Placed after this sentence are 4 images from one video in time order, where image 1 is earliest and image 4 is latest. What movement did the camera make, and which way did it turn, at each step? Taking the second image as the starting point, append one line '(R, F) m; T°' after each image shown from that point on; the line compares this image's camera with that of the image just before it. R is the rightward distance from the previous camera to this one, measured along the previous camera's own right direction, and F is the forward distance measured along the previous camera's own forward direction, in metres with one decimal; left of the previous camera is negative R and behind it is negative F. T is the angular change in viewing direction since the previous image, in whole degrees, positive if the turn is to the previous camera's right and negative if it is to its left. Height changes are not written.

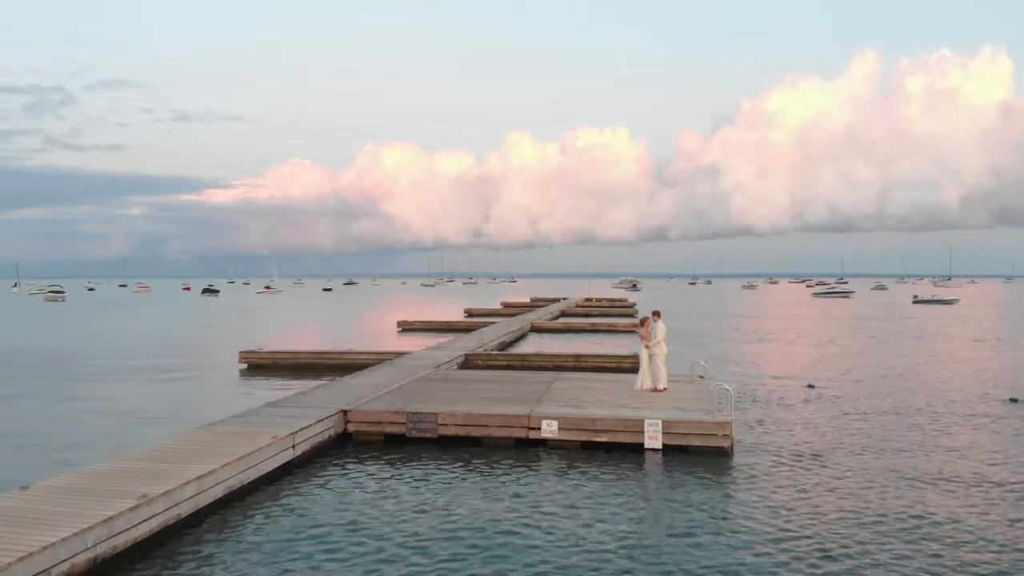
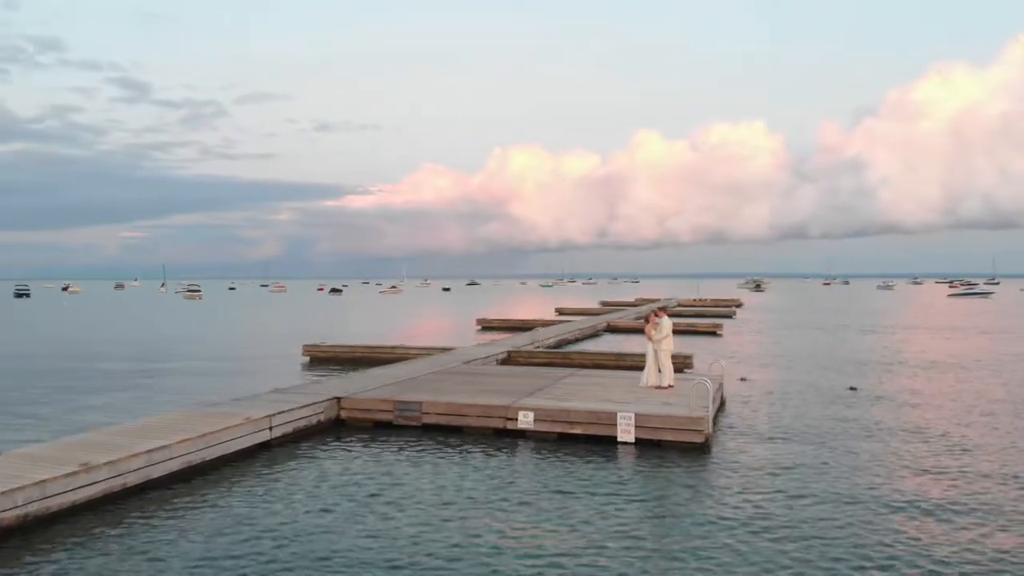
(+2.9, -0.1) m; -9°
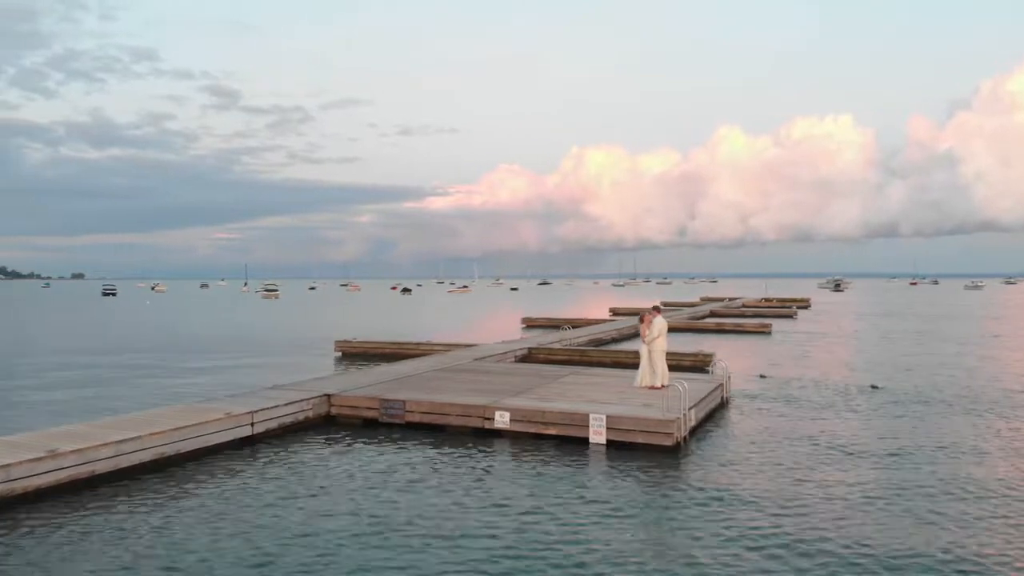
(+2.0, -0.1) m; -6°
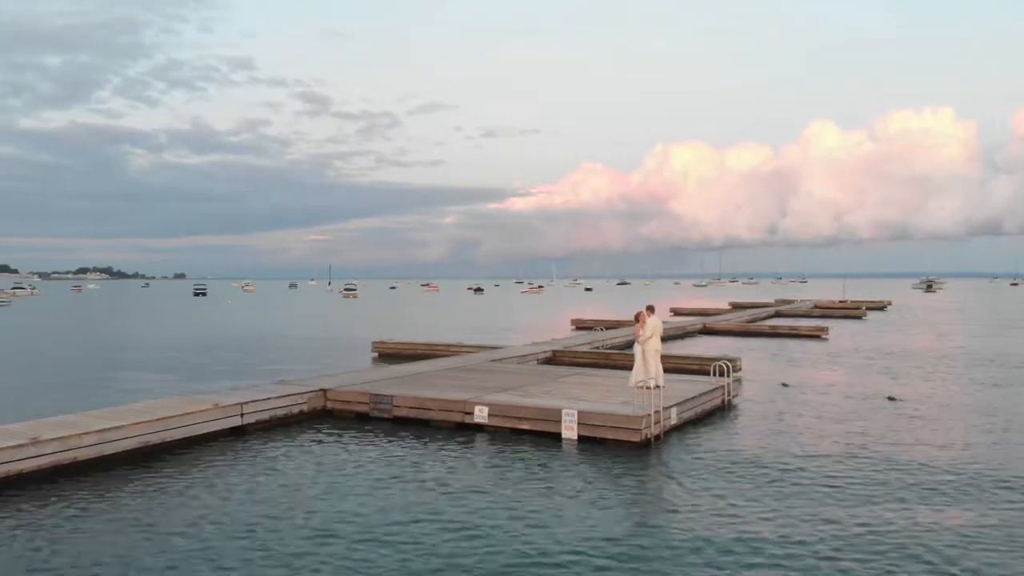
(+2.1, -0.2) m; -6°
